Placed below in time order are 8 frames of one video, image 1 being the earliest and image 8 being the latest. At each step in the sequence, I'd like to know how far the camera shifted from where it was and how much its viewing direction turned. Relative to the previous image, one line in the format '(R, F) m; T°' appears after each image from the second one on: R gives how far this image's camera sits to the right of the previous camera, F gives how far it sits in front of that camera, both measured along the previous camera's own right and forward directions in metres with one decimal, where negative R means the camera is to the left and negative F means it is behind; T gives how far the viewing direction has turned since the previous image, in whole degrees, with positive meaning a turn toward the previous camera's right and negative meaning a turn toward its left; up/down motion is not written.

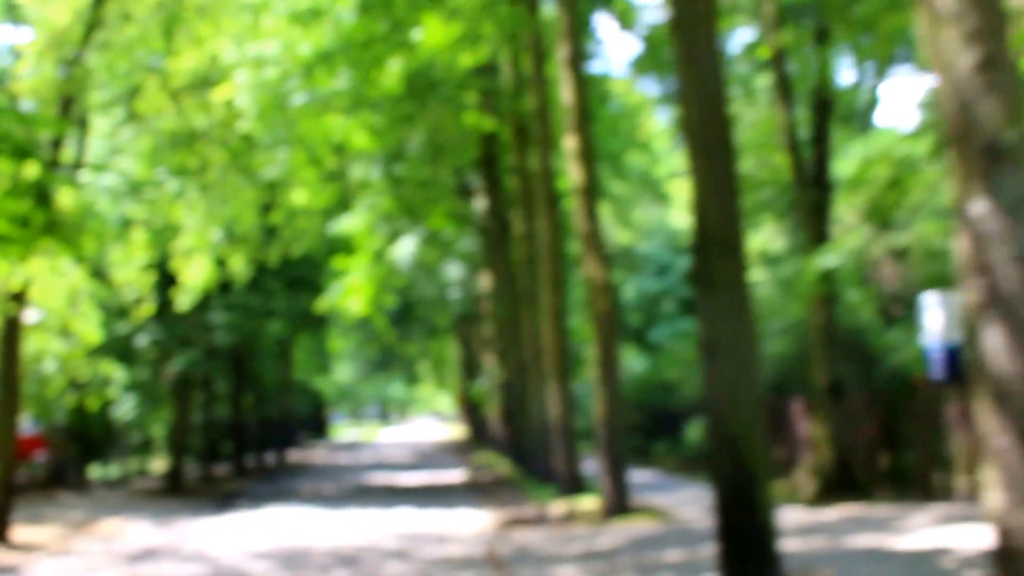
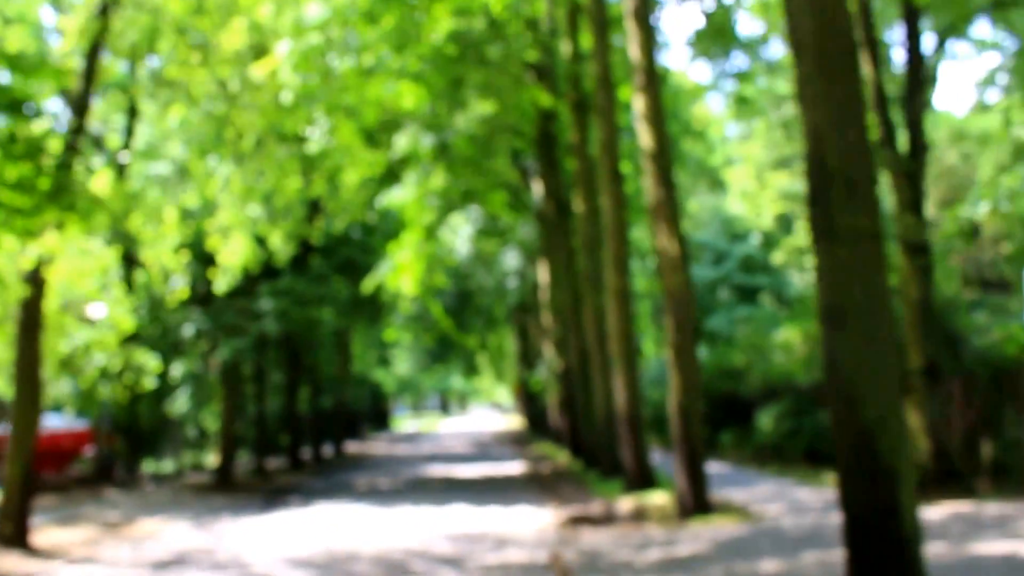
(-0.1, +1.4) m; -3°
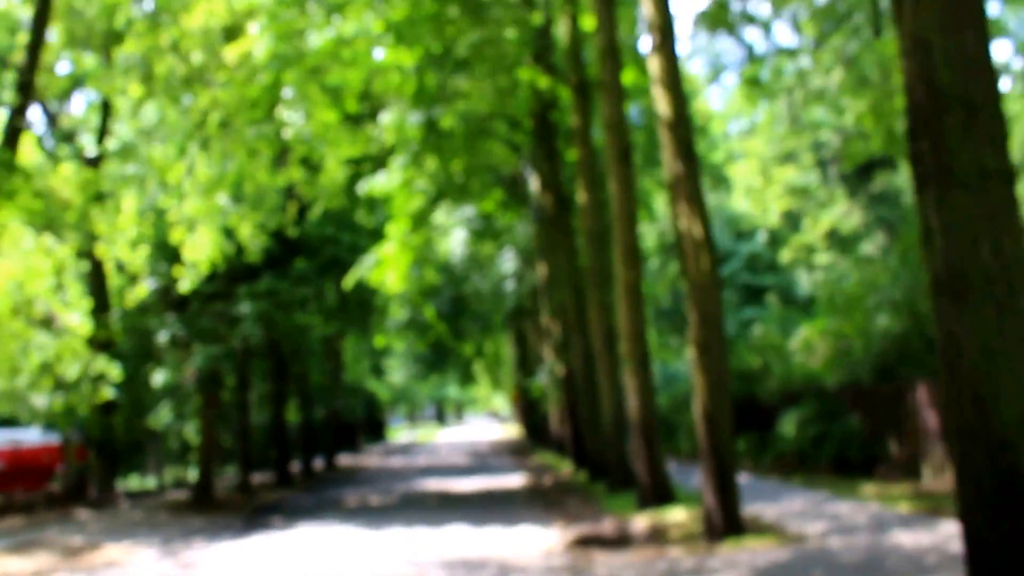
(0.0, +1.8) m; 0°
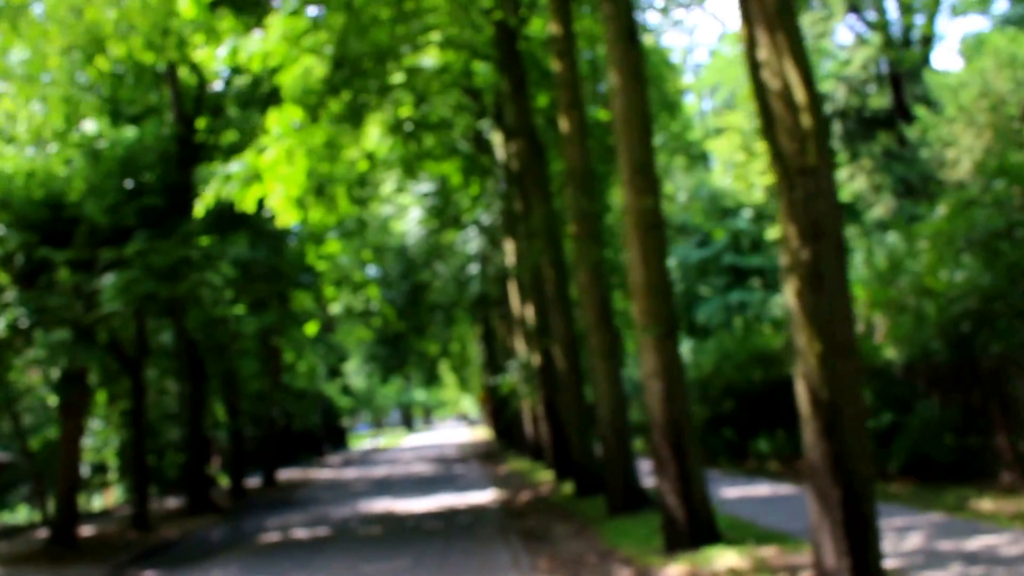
(+0.1, +5.6) m; +2°
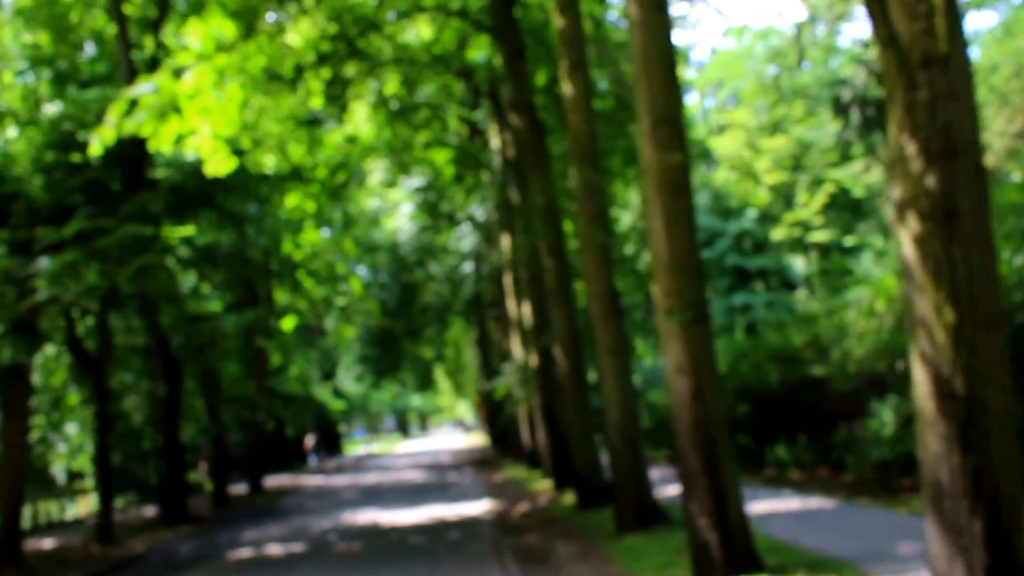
(0.0, +2.1) m; 0°
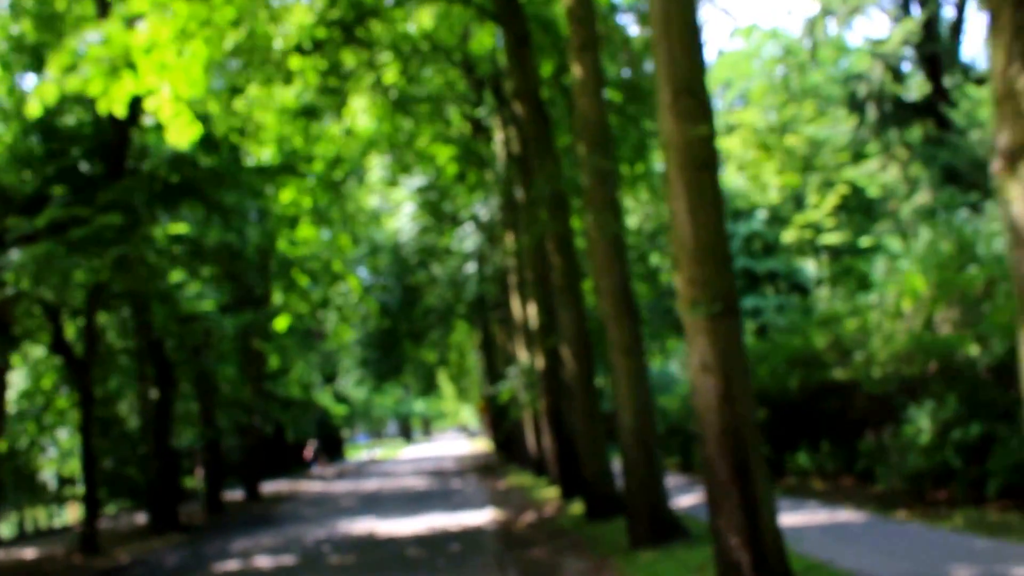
(0.0, +1.1) m; 0°
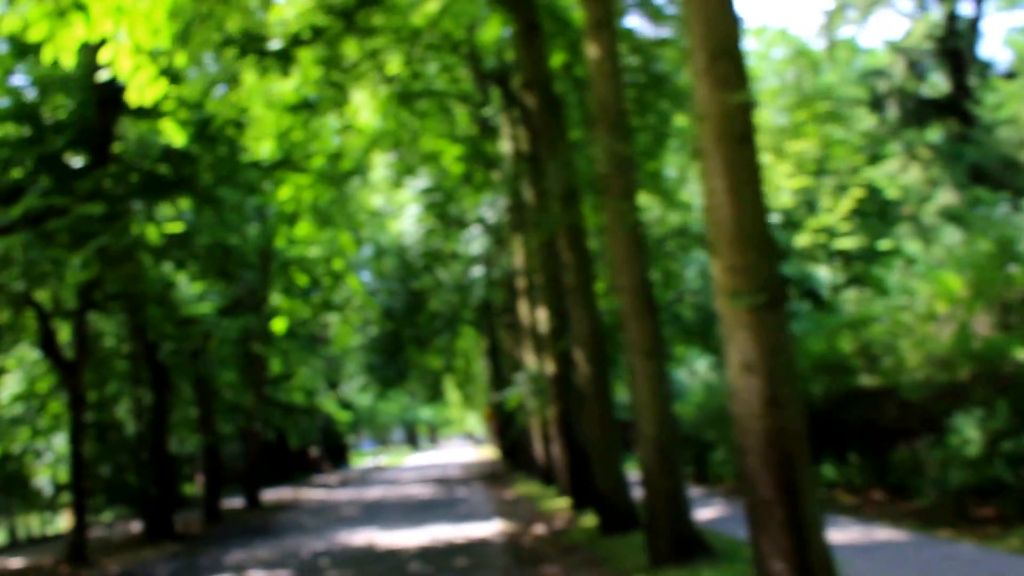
(-0.1, +1.1) m; 0°
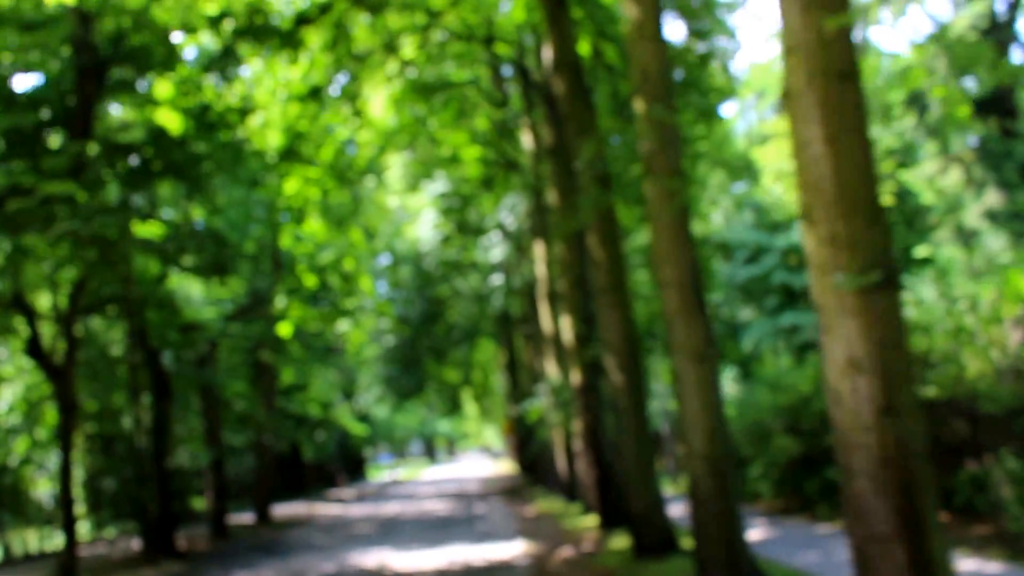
(-0.1, +1.6) m; -1°
